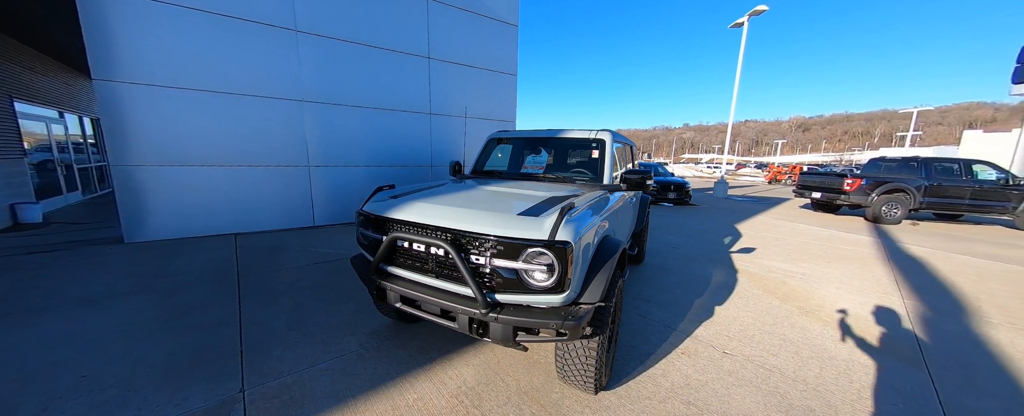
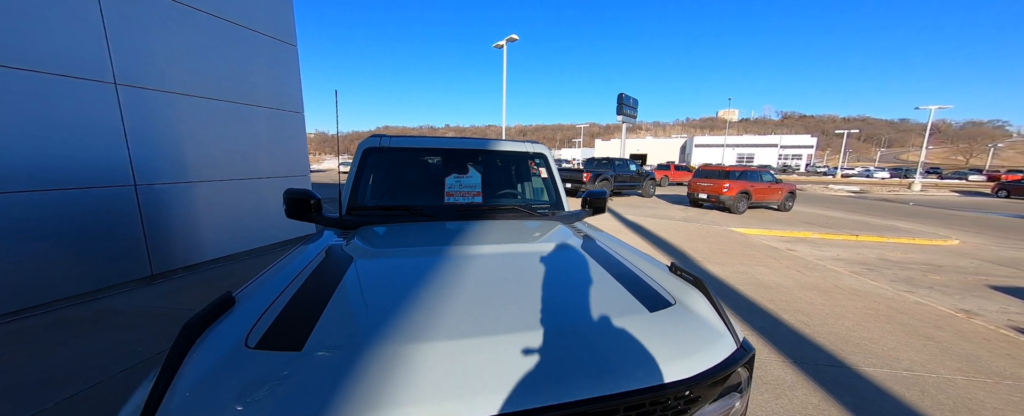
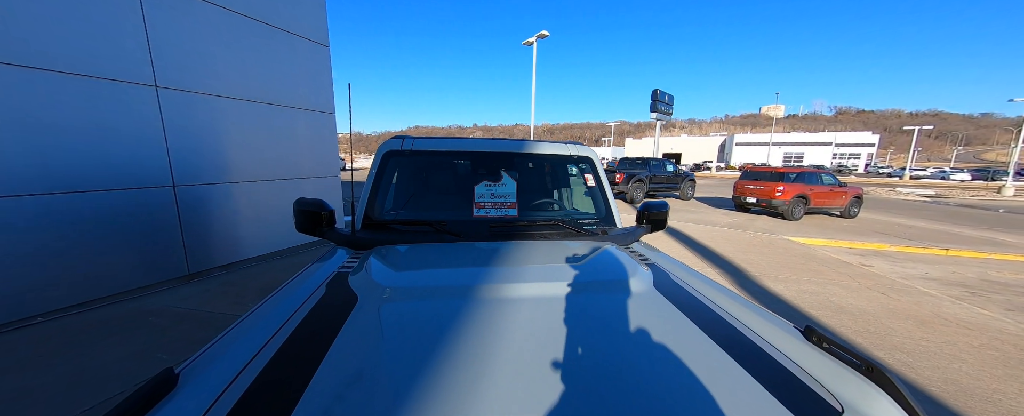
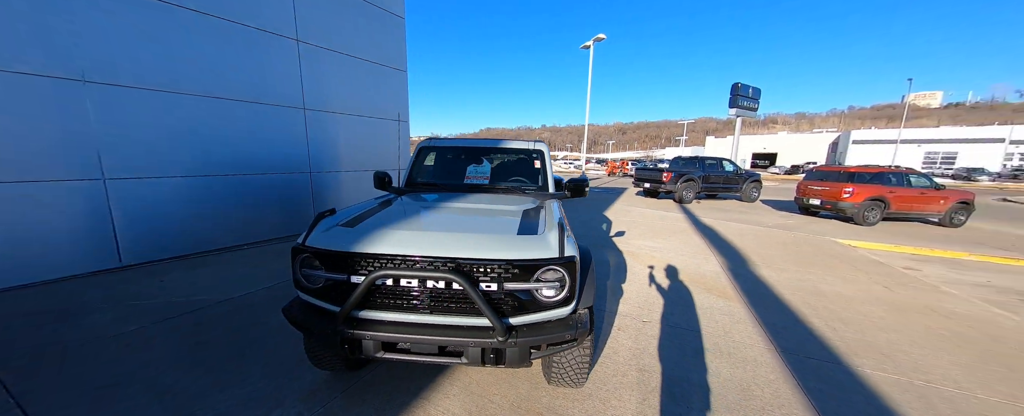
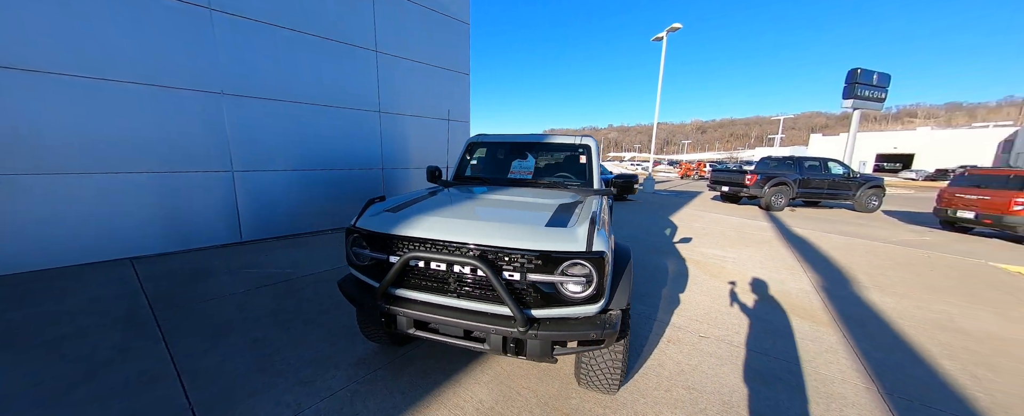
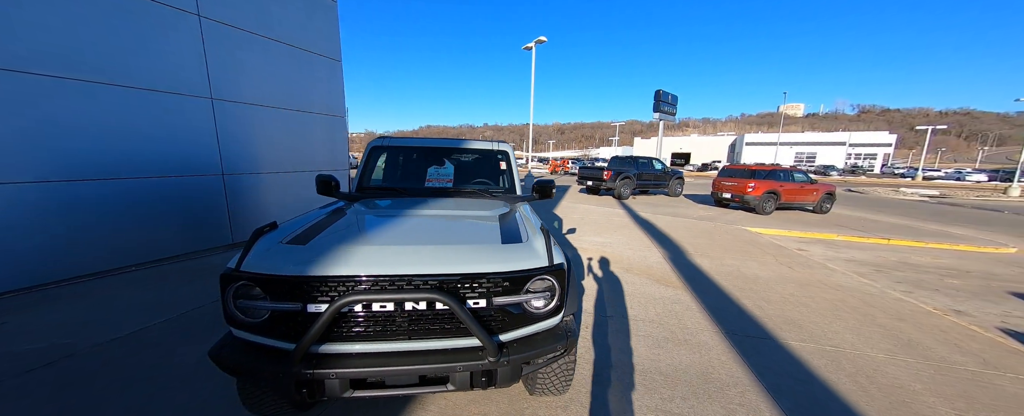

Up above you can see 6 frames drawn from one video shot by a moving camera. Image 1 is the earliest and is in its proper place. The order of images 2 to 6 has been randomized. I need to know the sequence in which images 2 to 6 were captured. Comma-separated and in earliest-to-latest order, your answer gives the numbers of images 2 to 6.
5, 4, 6, 3, 2
